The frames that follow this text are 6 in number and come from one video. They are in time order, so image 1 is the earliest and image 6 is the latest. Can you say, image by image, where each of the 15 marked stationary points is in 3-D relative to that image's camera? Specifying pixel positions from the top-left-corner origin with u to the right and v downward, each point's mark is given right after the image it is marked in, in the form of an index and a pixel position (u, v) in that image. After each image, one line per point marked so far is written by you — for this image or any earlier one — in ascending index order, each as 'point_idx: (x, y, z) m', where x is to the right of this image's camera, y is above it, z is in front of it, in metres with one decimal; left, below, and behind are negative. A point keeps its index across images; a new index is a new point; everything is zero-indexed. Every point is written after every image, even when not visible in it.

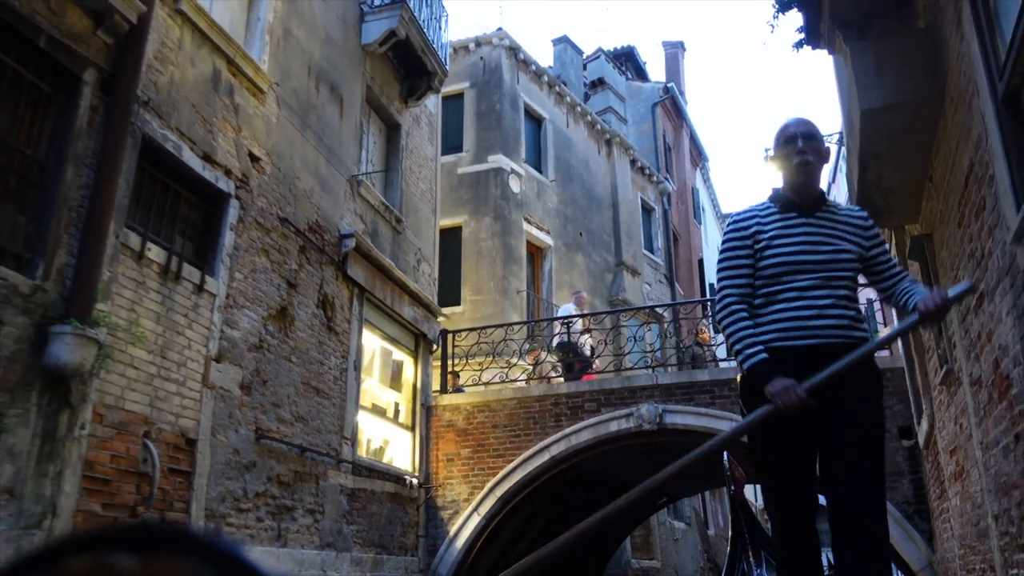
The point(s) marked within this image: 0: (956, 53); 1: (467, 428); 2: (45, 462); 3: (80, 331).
0: (+2.3, +1.2, +3.9) m
1: (-0.6, -1.8, +9.8) m
2: (-2.7, -1.0, +4.4) m
3: (-2.5, -0.3, +4.5) m
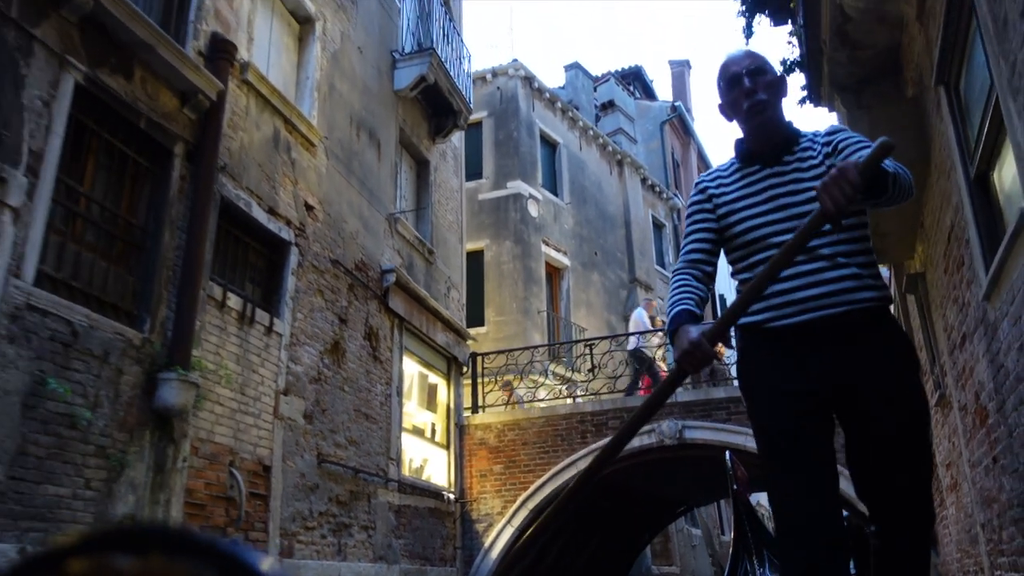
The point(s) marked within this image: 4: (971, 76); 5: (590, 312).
0: (+2.6, +1.0, +4.6) m
1: (-0.2, -2.2, +10.5) m
2: (-2.4, -1.3, +5.1) m
3: (-2.2, -0.6, +5.2) m
4: (+2.3, +1.1, +3.8) m
5: (+1.6, -0.5, +15.6) m
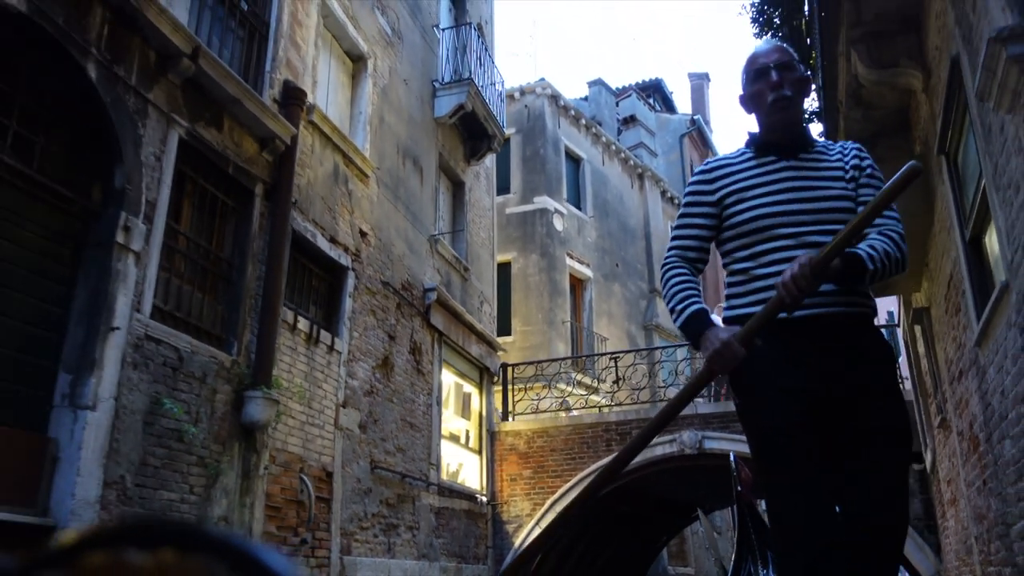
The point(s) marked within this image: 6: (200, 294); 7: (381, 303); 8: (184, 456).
0: (+2.9, +0.7, +5.2) m
1: (+0.2, -2.4, +11.2) m
2: (-2.0, -1.6, +5.8) m
3: (-1.9, -0.8, +5.9) m
4: (+2.6, +0.8, +4.4) m
5: (+2.1, -0.7, +16.3) m
6: (-2.4, 0.0, +5.8) m
7: (-1.5, -0.2, +8.4) m
8: (-2.3, -1.1, +5.2) m
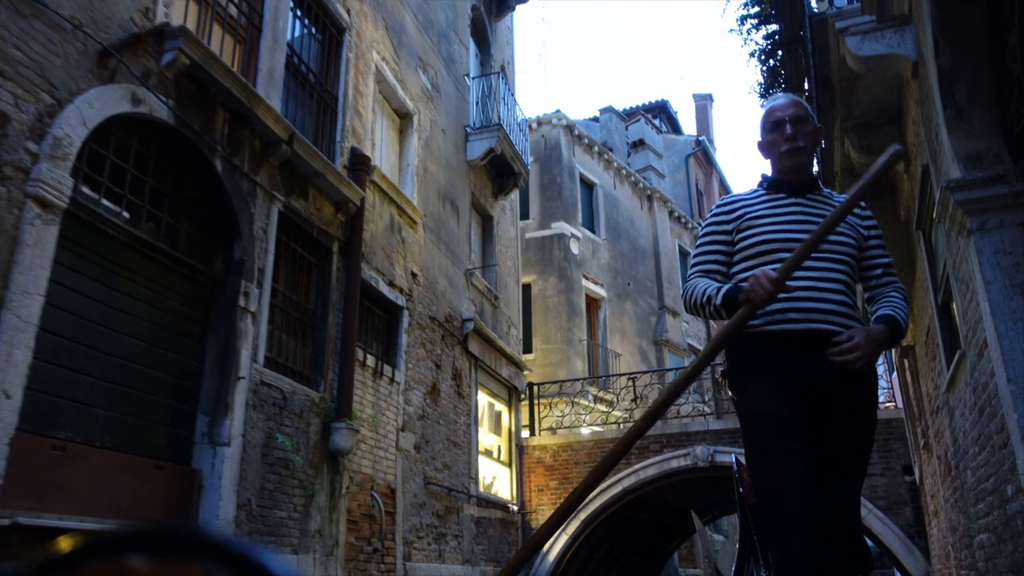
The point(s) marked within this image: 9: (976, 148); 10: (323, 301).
0: (+3.3, +0.3, +6.2) m
1: (+0.7, -2.8, +12.2) m
2: (-1.6, -2.0, +6.8) m
3: (-1.5, -1.3, +6.9) m
4: (+3.0, +0.4, +5.5) m
5: (+2.5, -1.1, +17.3) m
6: (-2.0, -0.5, +6.8) m
7: (-1.0, -0.6, +9.5) m
8: (-1.8, -1.6, +6.3) m
9: (+2.4, +0.7, +3.9) m
10: (-1.8, -0.1, +7.3) m
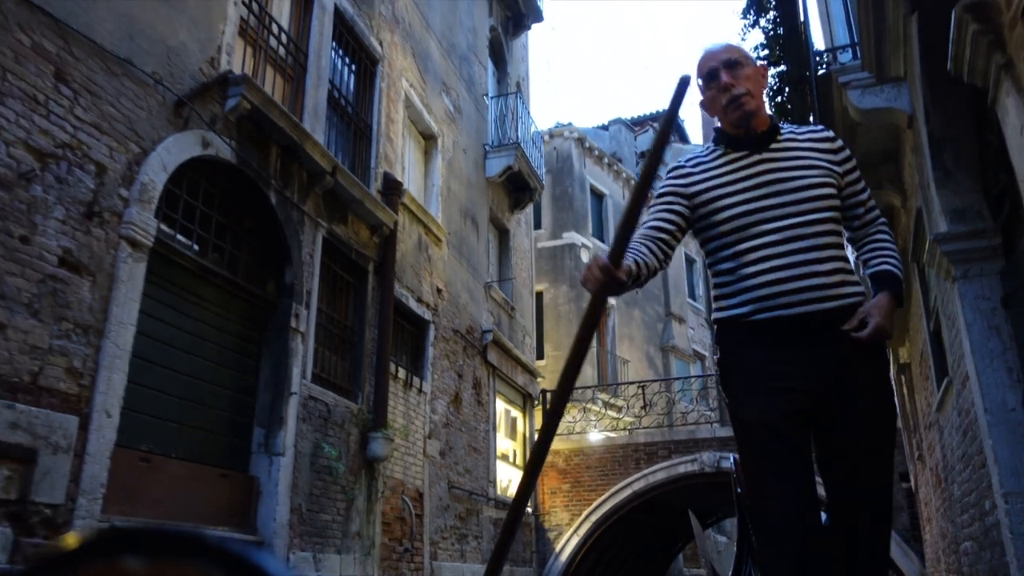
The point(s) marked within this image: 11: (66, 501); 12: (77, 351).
0: (+3.6, +0.1, +6.7) m
1: (+0.9, -3.0, +12.7) m
2: (-1.4, -2.2, +7.4) m
3: (-1.2, -1.4, +7.5) m
4: (+3.3, +0.2, +6.0) m
5: (+2.8, -1.3, +17.8) m
6: (-1.7, -0.7, +7.4) m
7: (-0.8, -0.8, +10.0) m
8: (-1.6, -1.8, +6.8) m
9: (+2.6, +0.5, +4.4) m
10: (-1.6, -0.3, +7.8) m
11: (-2.5, -1.2, +4.2) m
12: (-2.5, -0.4, +4.4) m
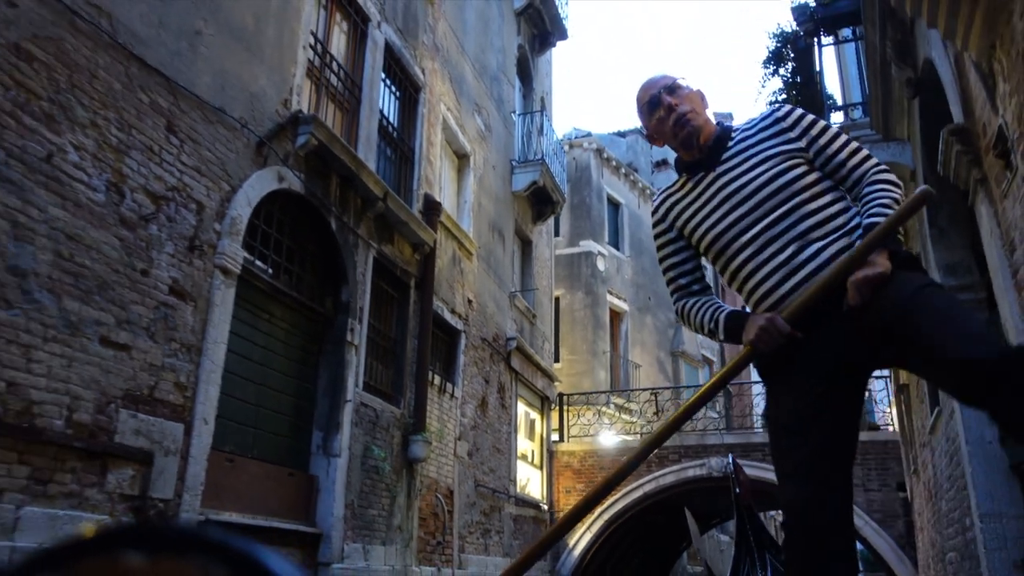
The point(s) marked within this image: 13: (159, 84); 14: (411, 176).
0: (+3.9, -0.2, +7.4) m
1: (+1.2, -3.2, +13.4) m
2: (-1.1, -2.3, +8.1) m
3: (-0.9, -1.6, +8.2) m
4: (+3.6, -0.1, +6.7) m
5: (+3.2, -1.5, +18.5) m
6: (-1.4, -0.8, +8.1) m
7: (-0.5, -0.9, +10.7) m
8: (-1.3, -1.9, +7.5) m
9: (+2.9, +0.2, +5.1) m
10: (-1.2, -0.5, +8.5) m
11: (-2.2, -1.4, +4.9) m
12: (-2.2, -0.5, +5.1) m
13: (-2.4, +1.4, +5.2) m
14: (-1.2, +1.3, +9.2) m
